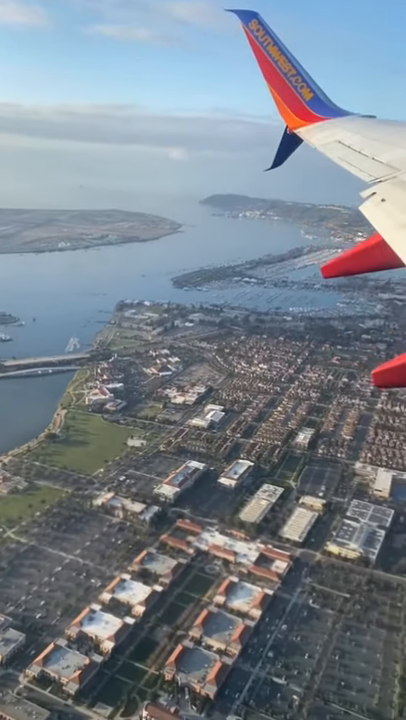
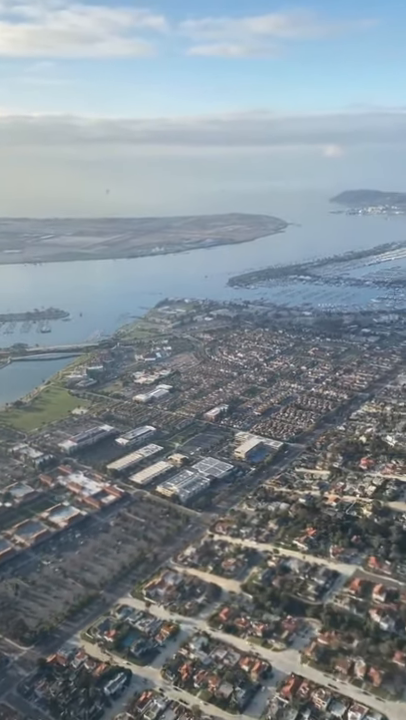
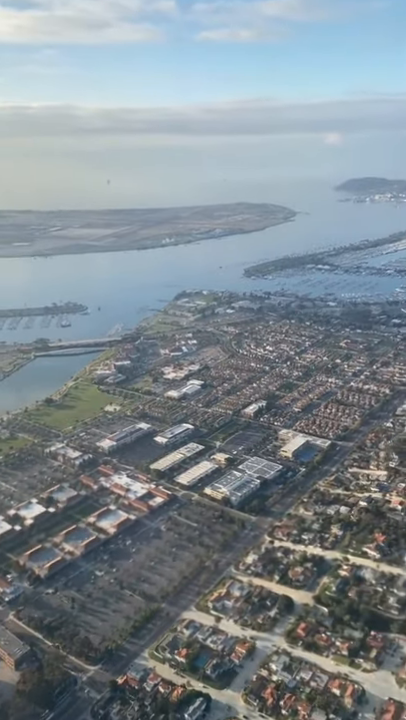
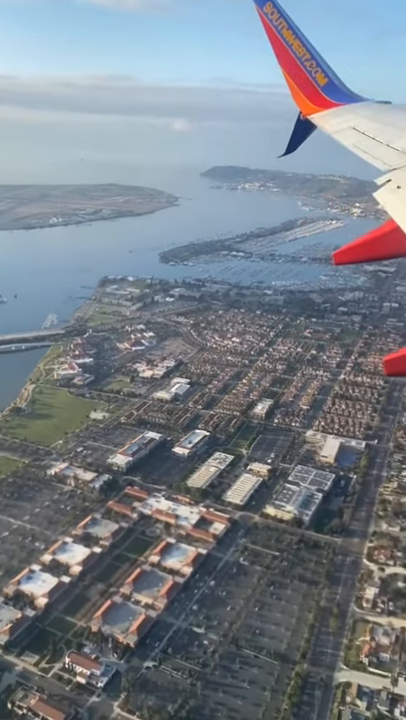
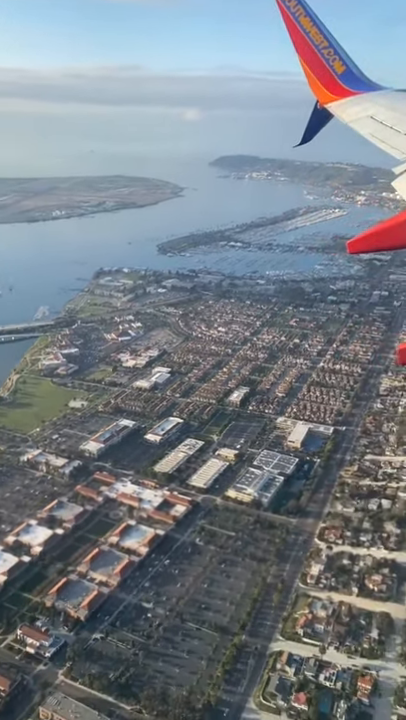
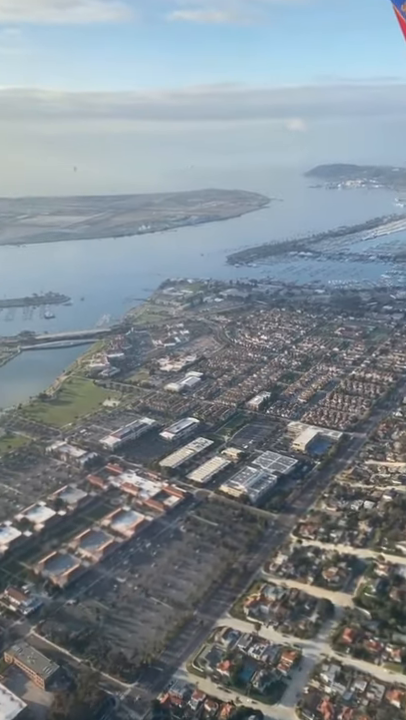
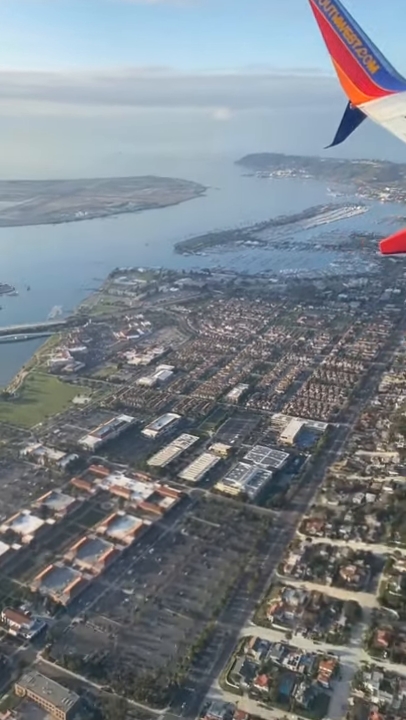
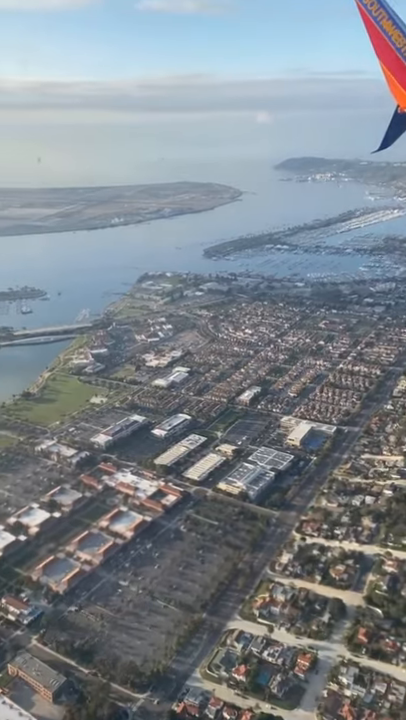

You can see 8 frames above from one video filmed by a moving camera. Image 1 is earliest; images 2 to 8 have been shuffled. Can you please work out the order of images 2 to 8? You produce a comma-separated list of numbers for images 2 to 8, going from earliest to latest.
4, 5, 7, 8, 6, 3, 2
